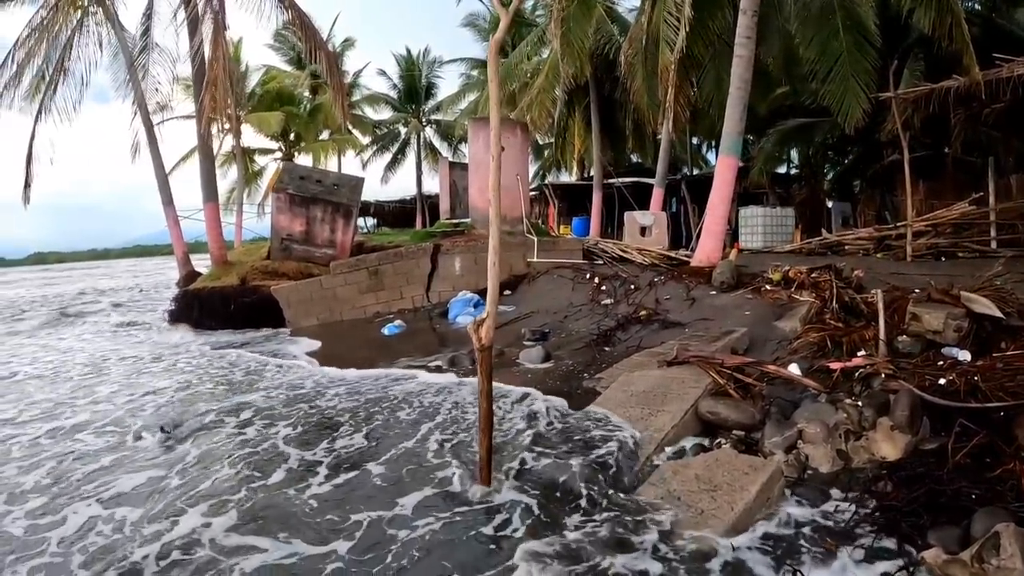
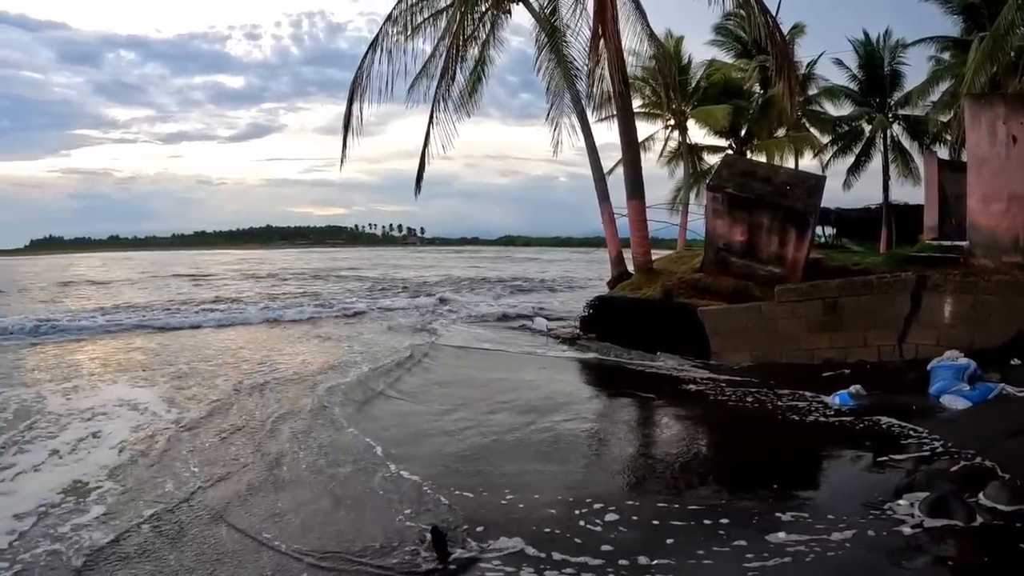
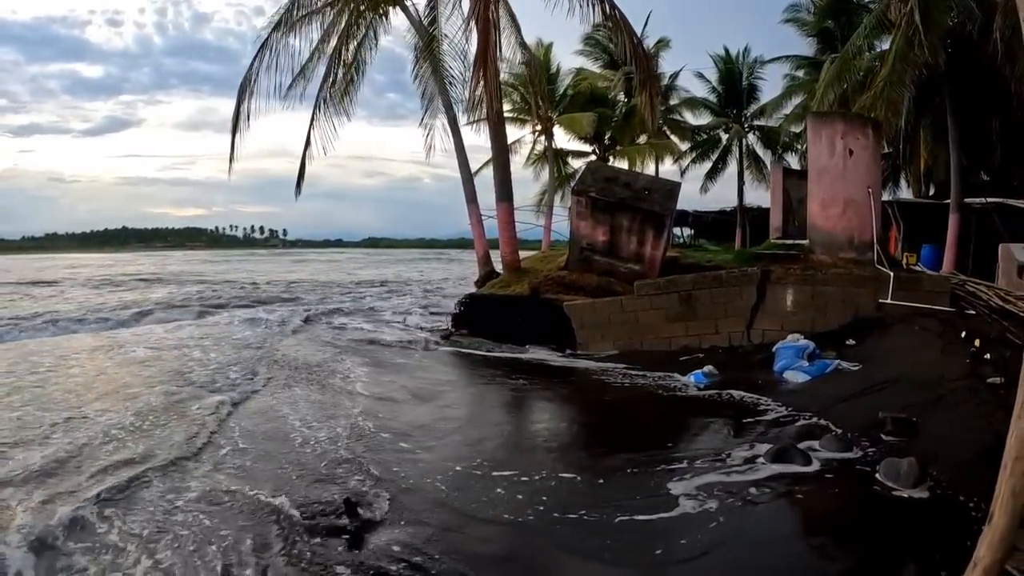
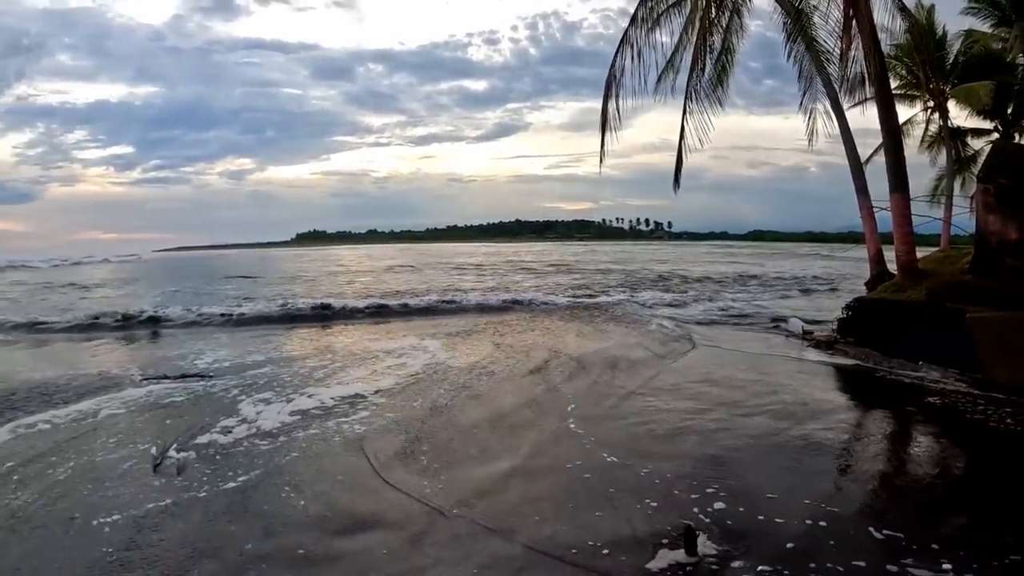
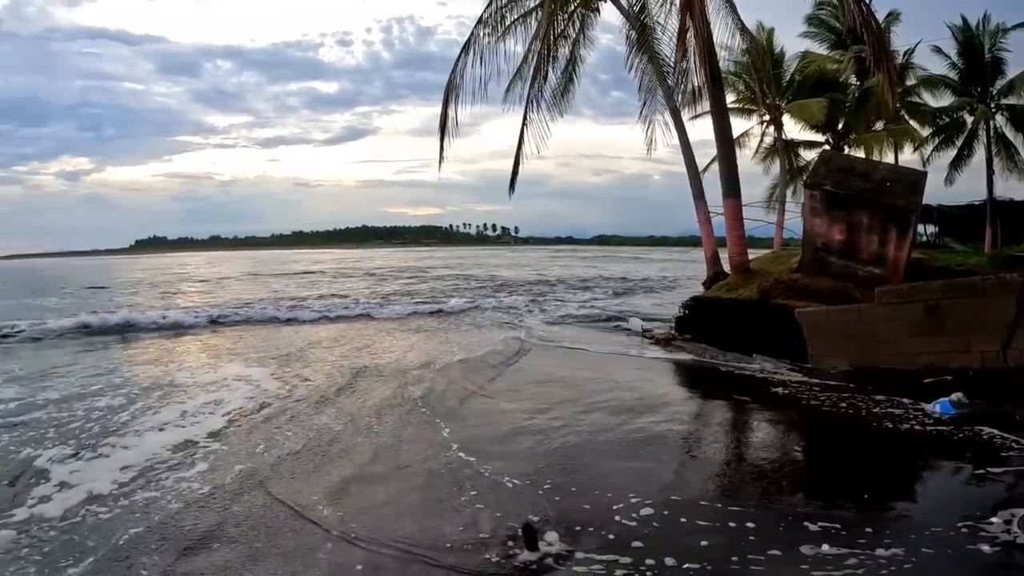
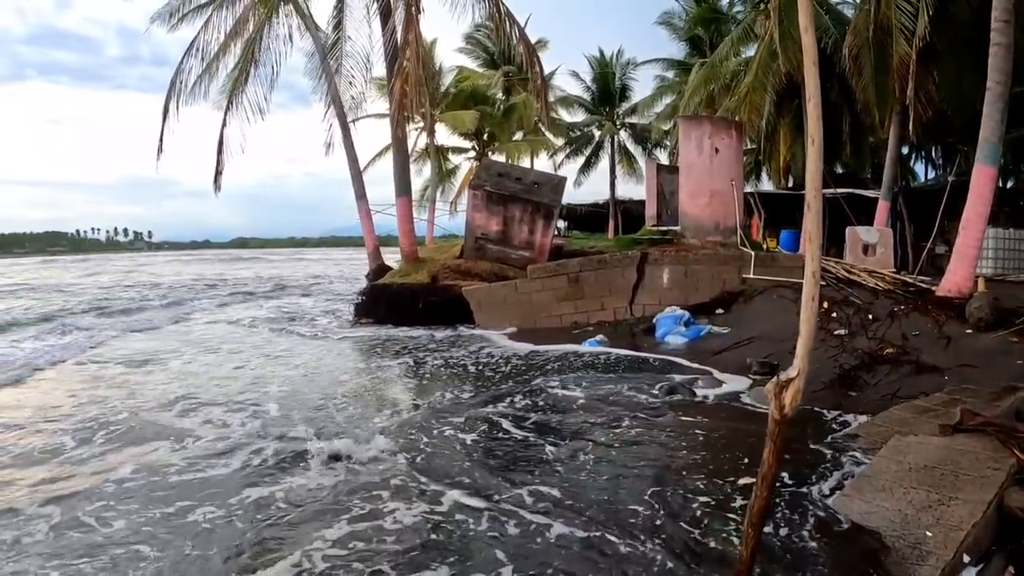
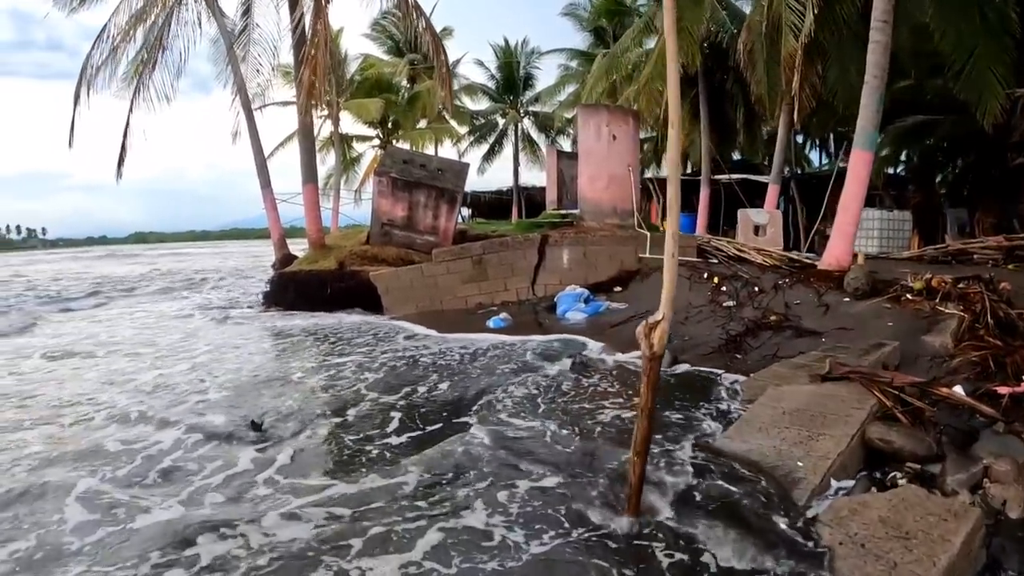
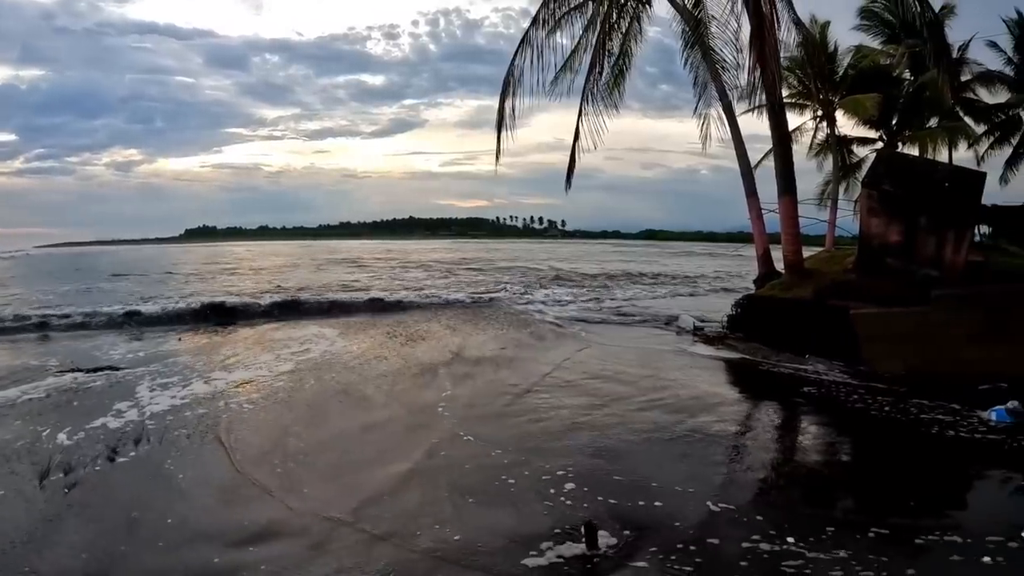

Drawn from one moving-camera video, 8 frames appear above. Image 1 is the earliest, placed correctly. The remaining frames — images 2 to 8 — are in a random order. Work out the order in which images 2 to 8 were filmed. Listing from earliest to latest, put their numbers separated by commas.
7, 6, 3, 2, 5, 4, 8
